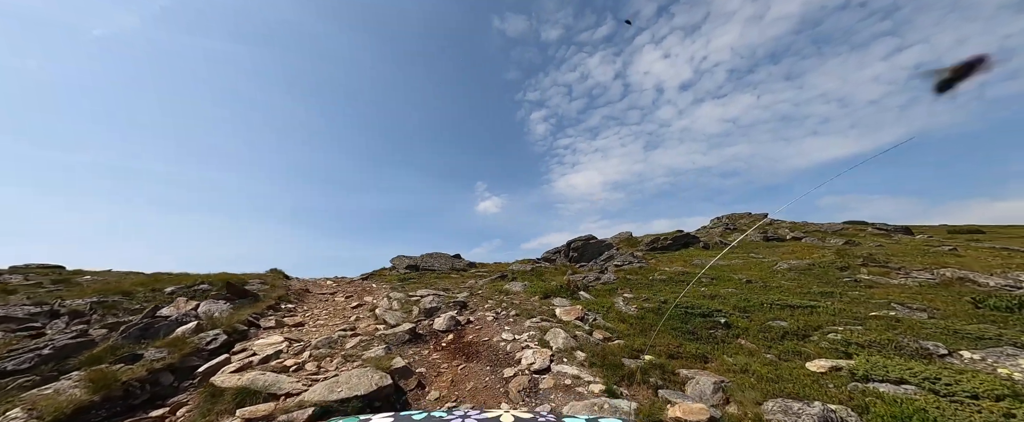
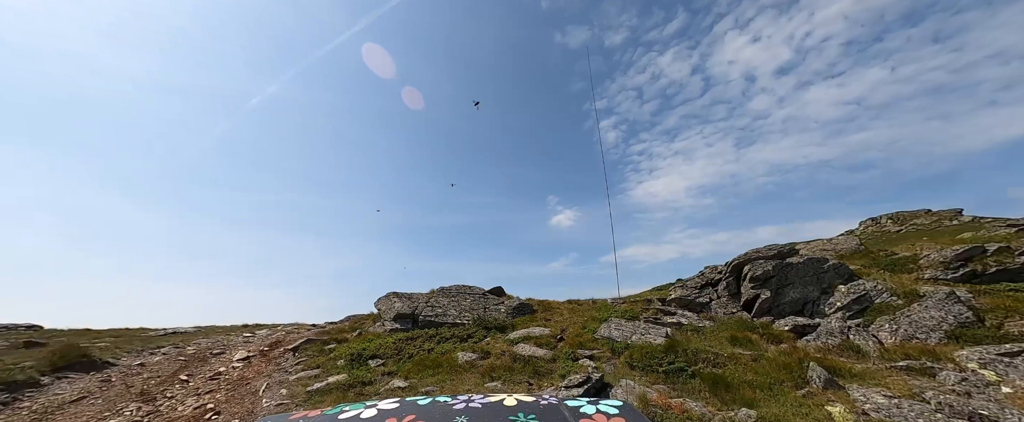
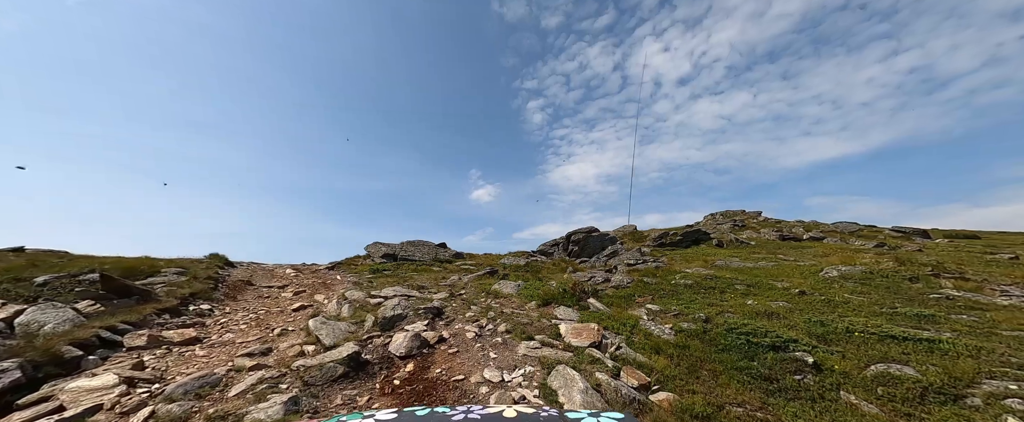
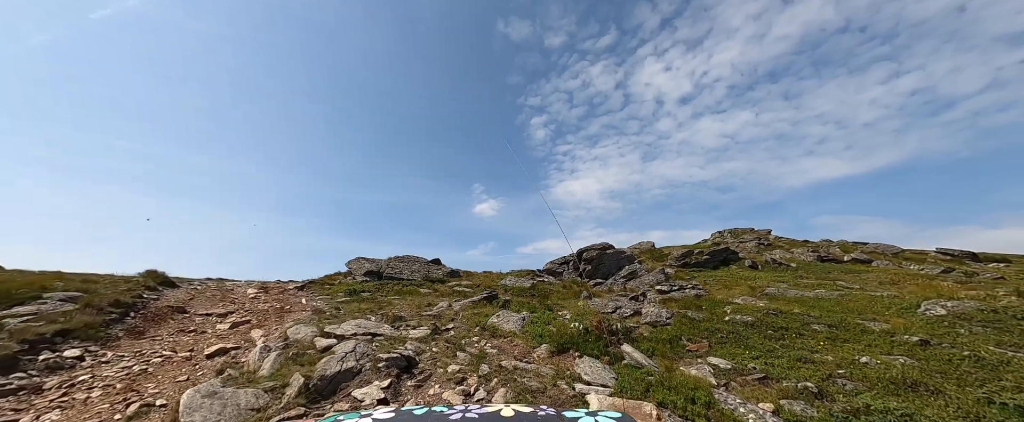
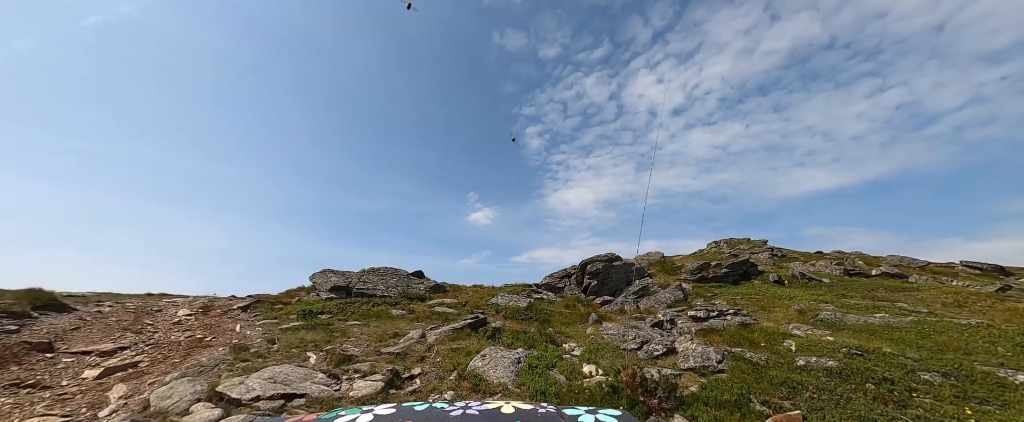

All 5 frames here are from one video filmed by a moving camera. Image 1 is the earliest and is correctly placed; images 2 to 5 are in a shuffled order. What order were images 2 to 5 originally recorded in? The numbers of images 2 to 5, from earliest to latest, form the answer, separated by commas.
3, 4, 5, 2
